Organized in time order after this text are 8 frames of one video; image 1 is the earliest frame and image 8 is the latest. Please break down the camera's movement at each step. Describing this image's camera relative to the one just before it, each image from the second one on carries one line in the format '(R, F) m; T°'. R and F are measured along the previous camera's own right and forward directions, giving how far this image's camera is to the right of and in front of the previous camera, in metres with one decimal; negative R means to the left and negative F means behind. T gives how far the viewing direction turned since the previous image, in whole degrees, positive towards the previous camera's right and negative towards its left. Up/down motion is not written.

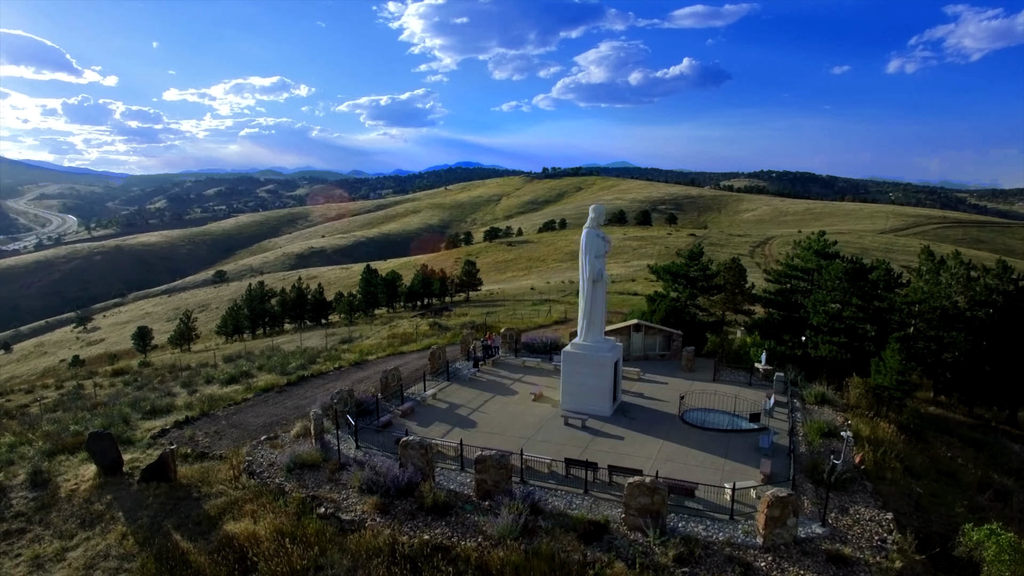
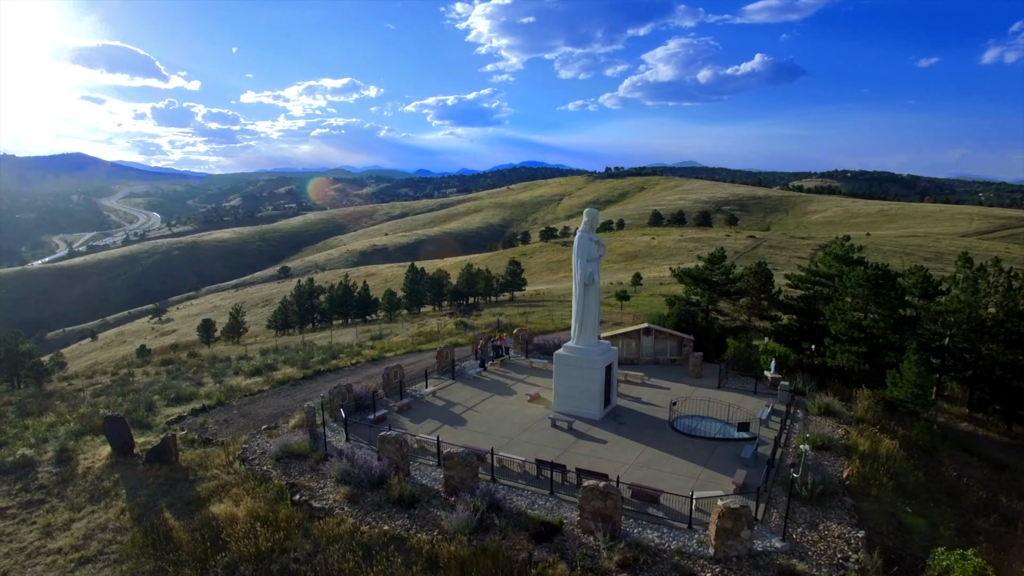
(+1.9, -0.2) m; -6°
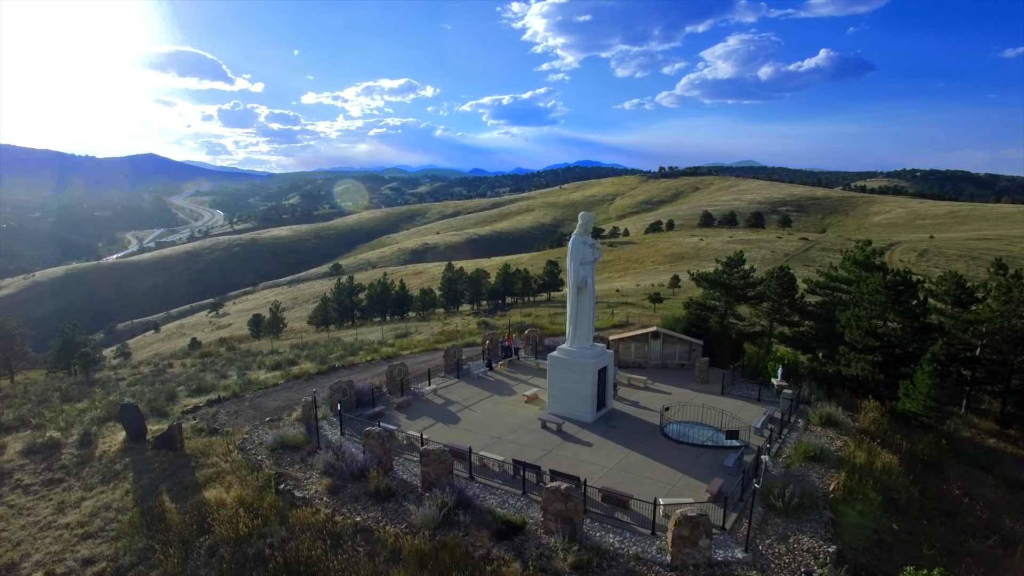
(+1.6, -0.2) m; -5°
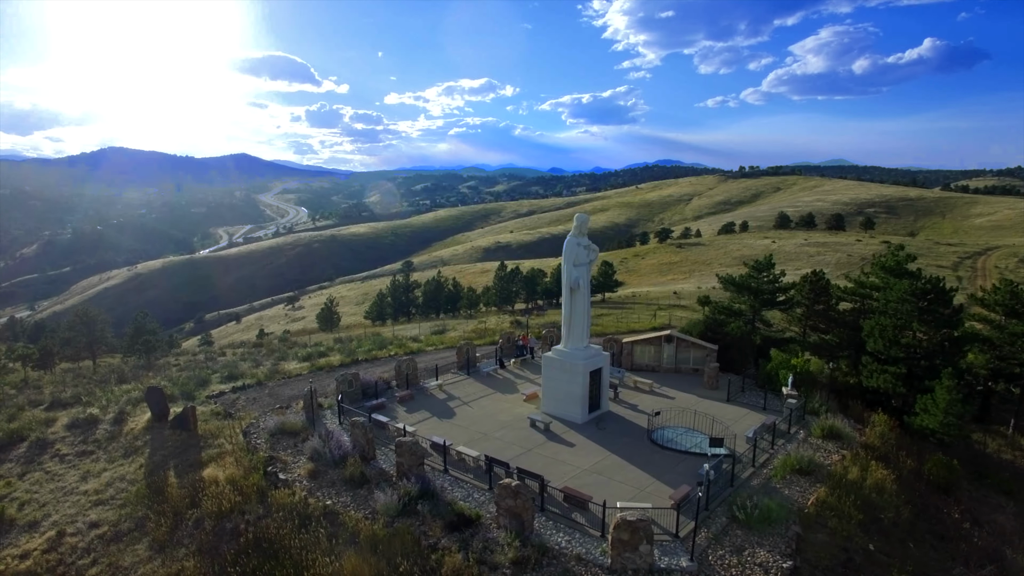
(+2.3, -0.2) m; -7°
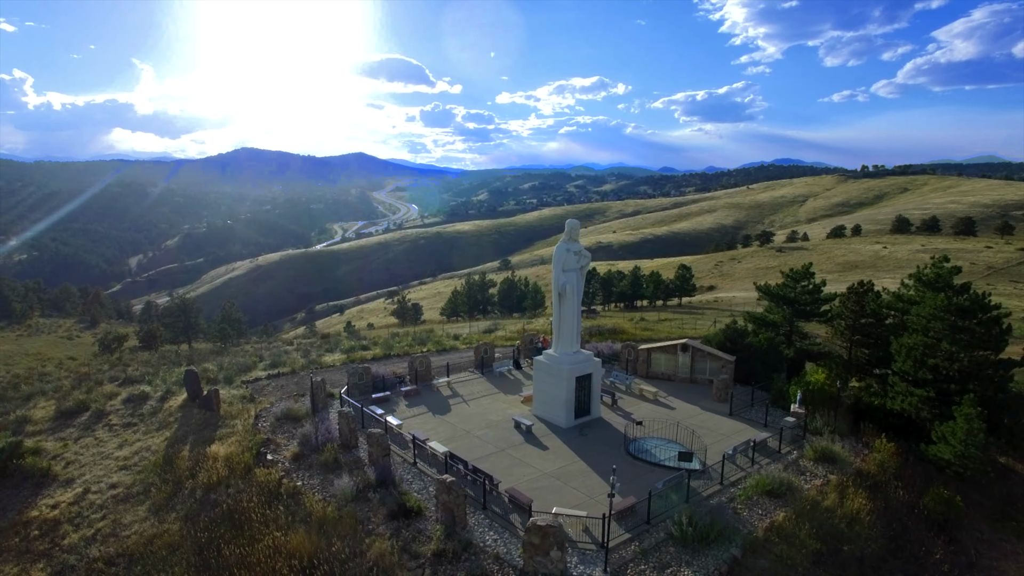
(+3.3, -0.2) m; -10°
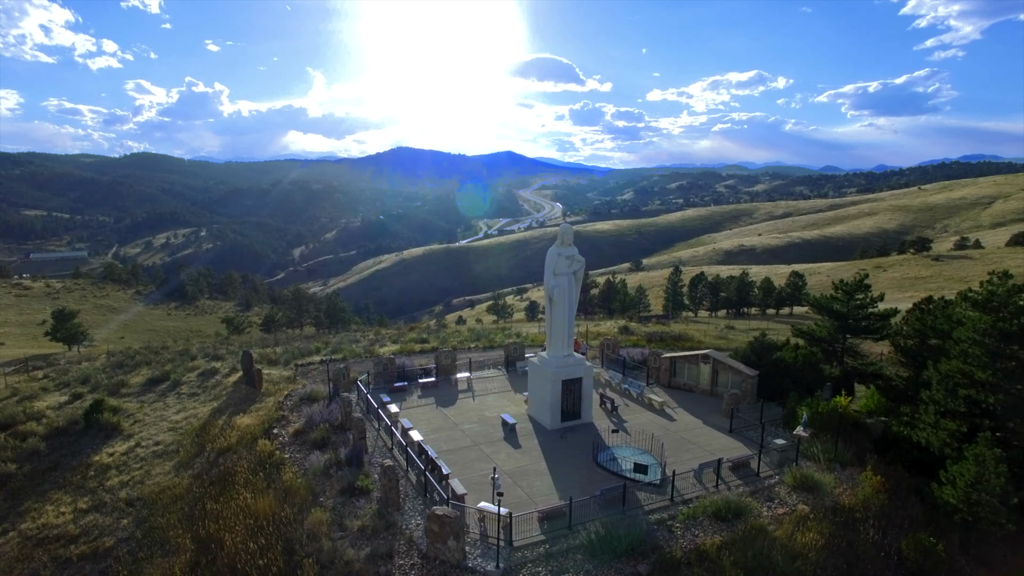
(+4.3, -0.1) m; -13°
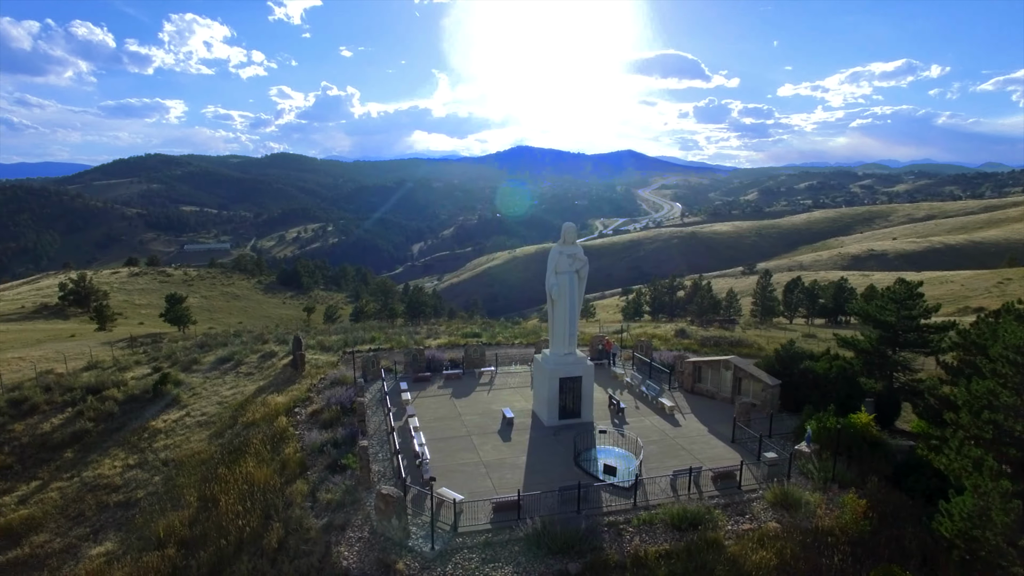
(+3.3, 0.0) m; -11°
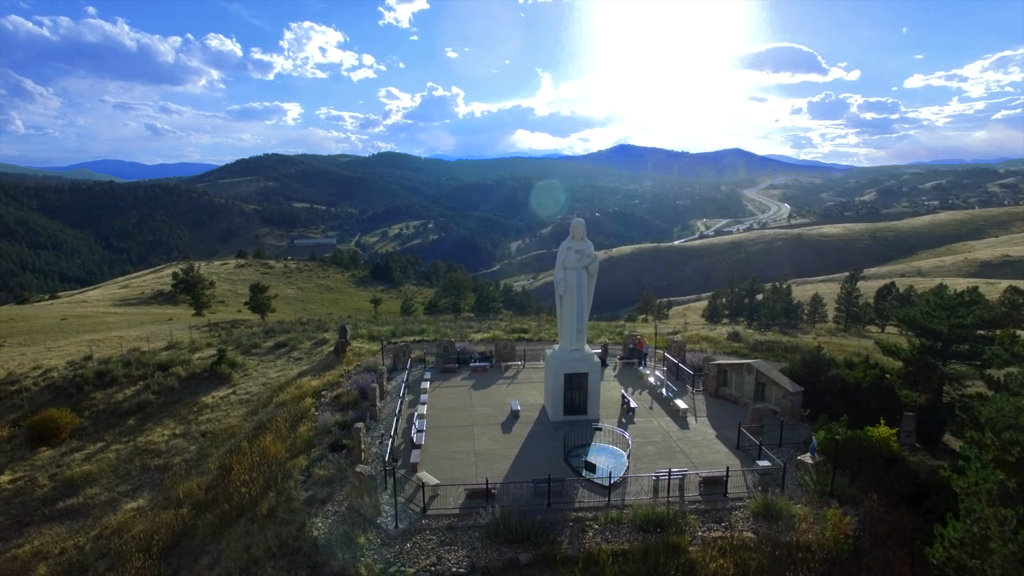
(+2.6, 0.0) m; -9°
